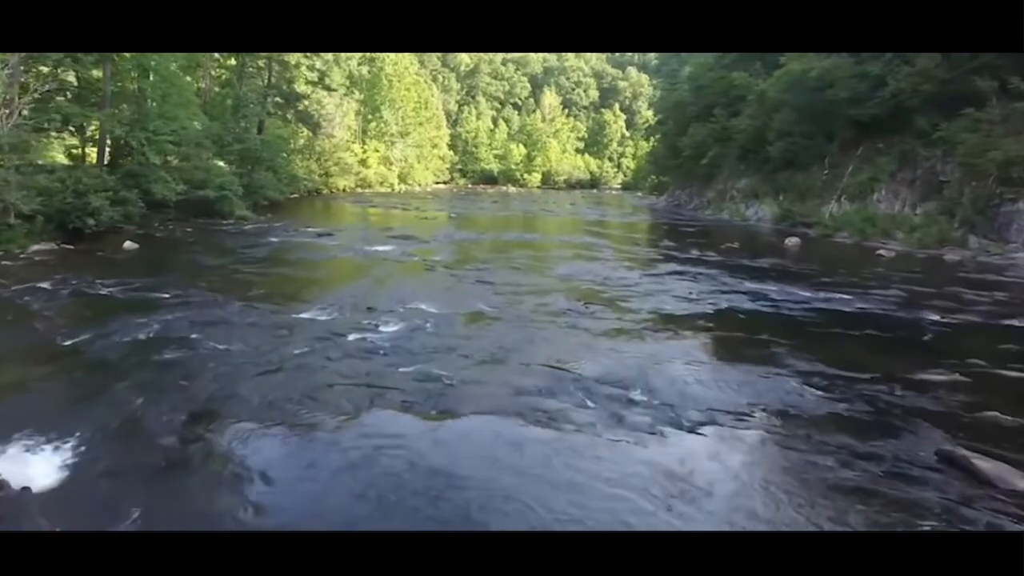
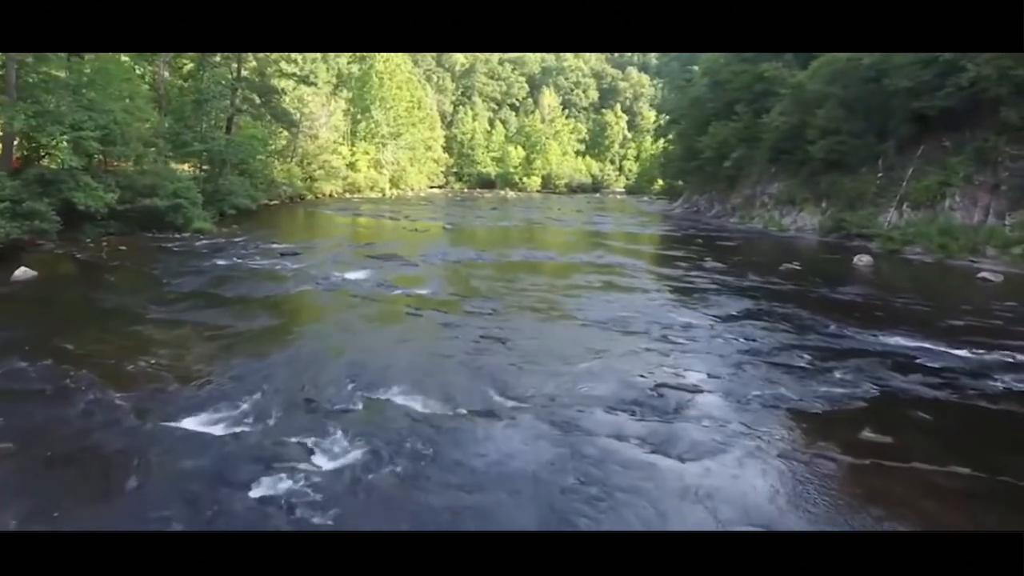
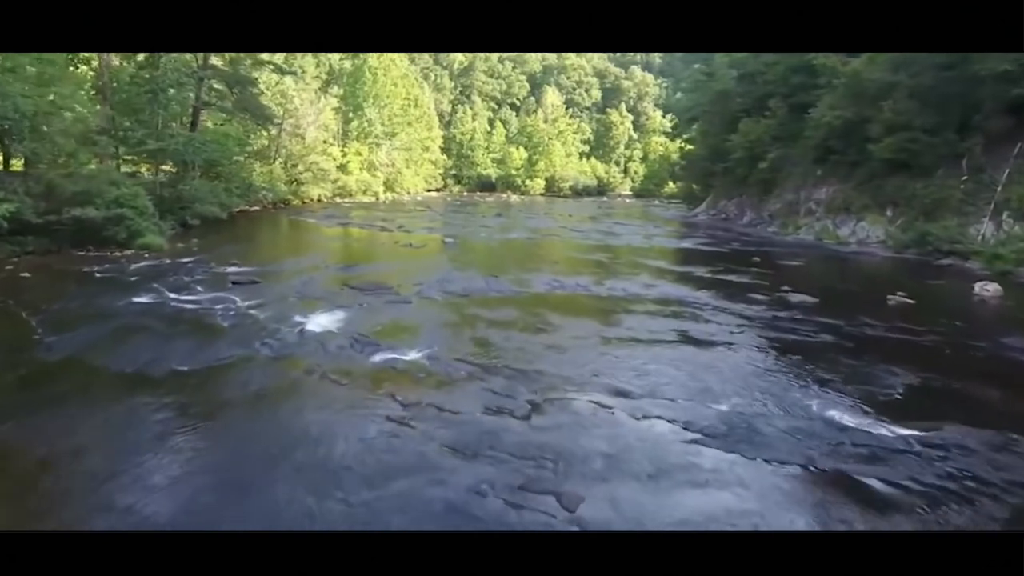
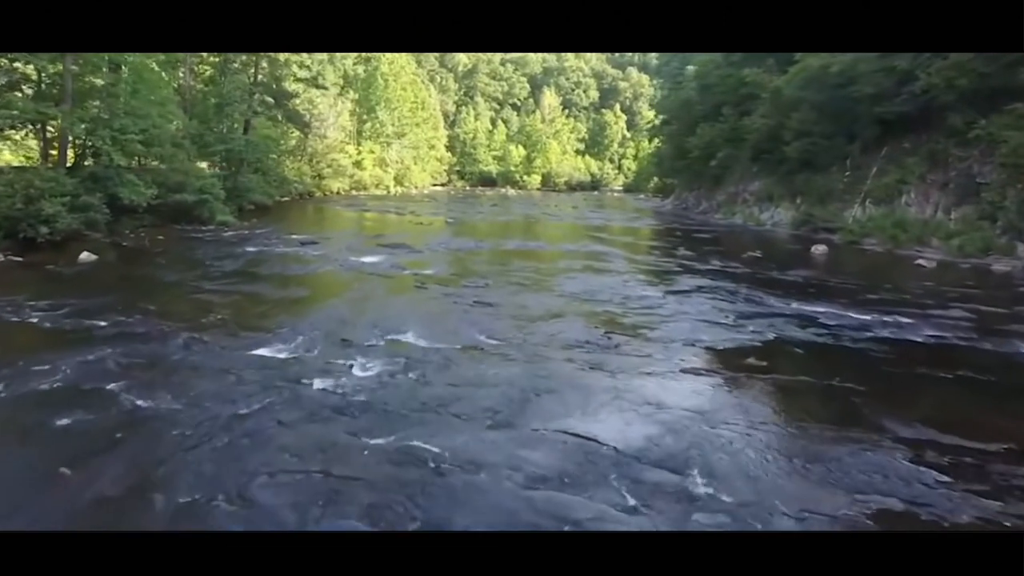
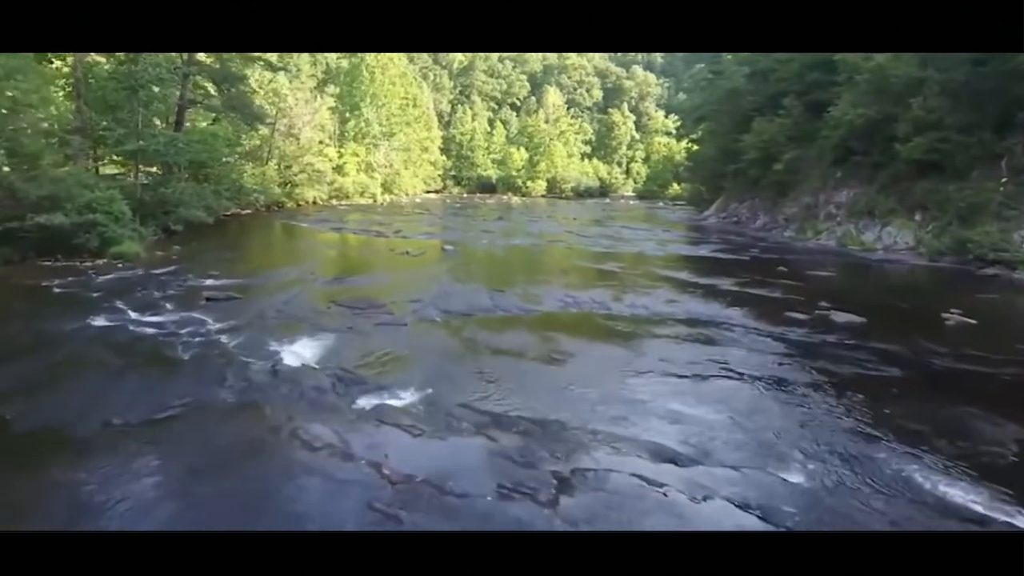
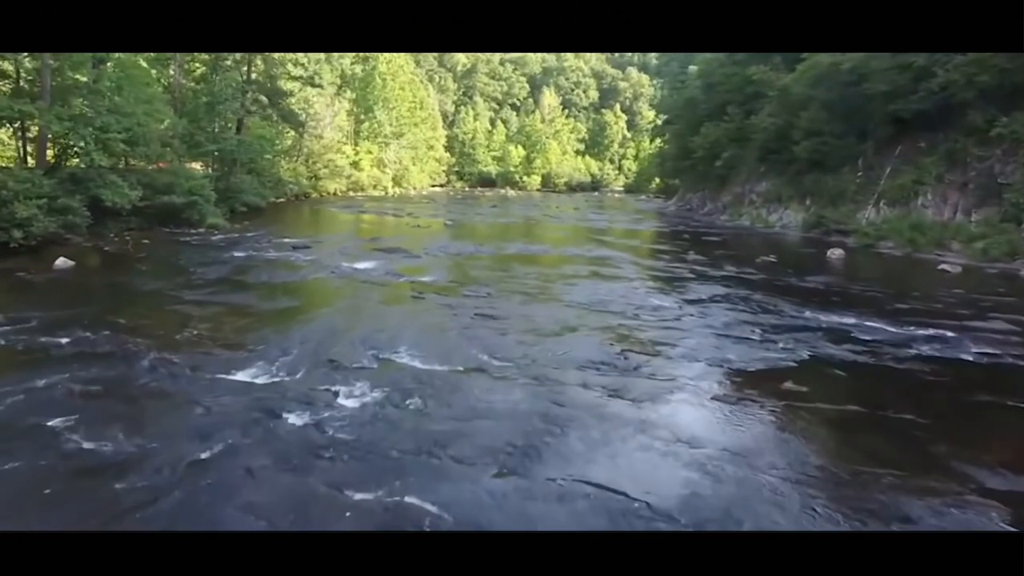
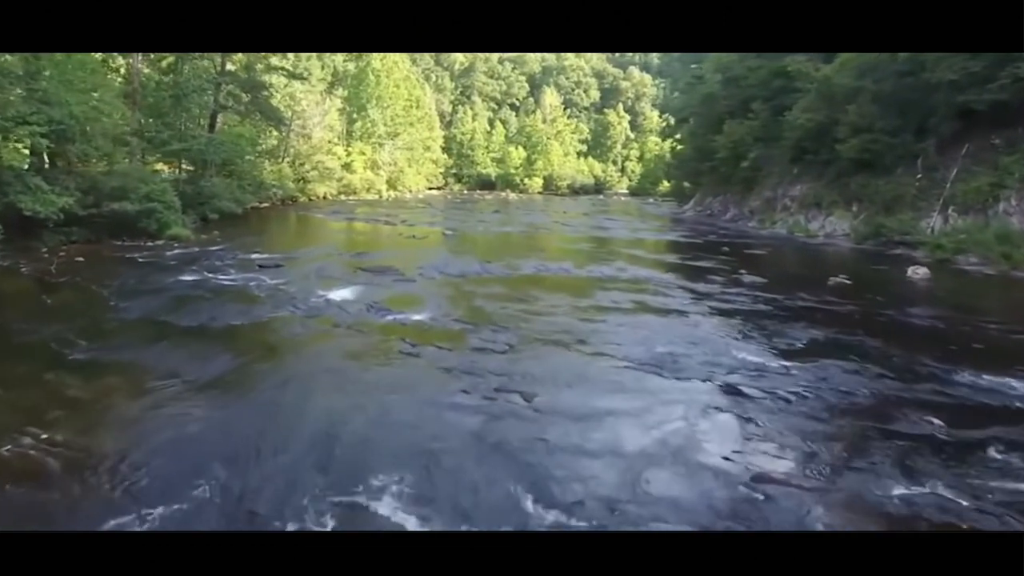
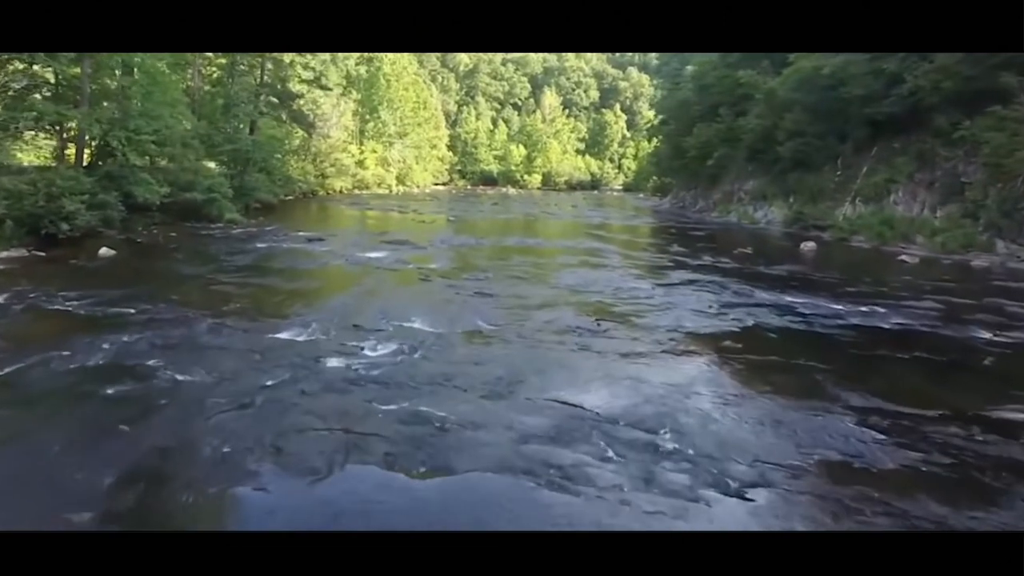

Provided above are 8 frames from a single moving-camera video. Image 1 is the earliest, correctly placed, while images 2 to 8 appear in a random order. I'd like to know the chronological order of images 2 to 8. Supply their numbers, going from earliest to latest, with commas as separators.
8, 4, 6, 2, 7, 3, 5
